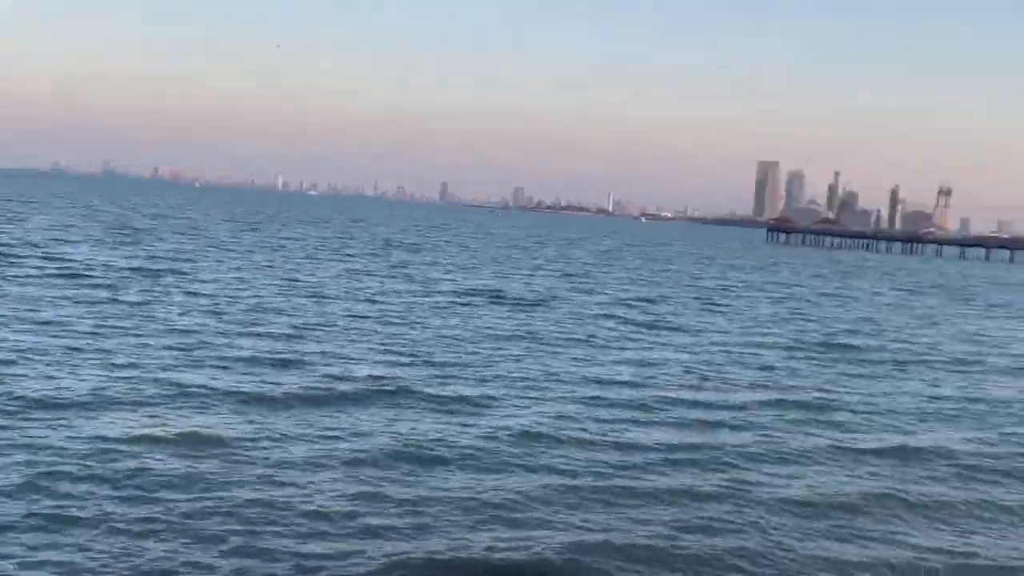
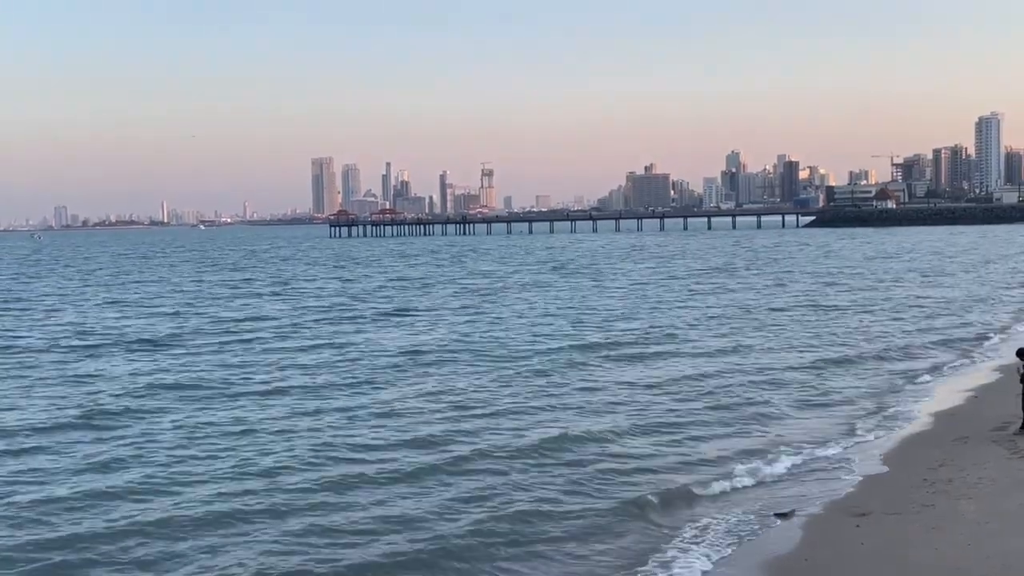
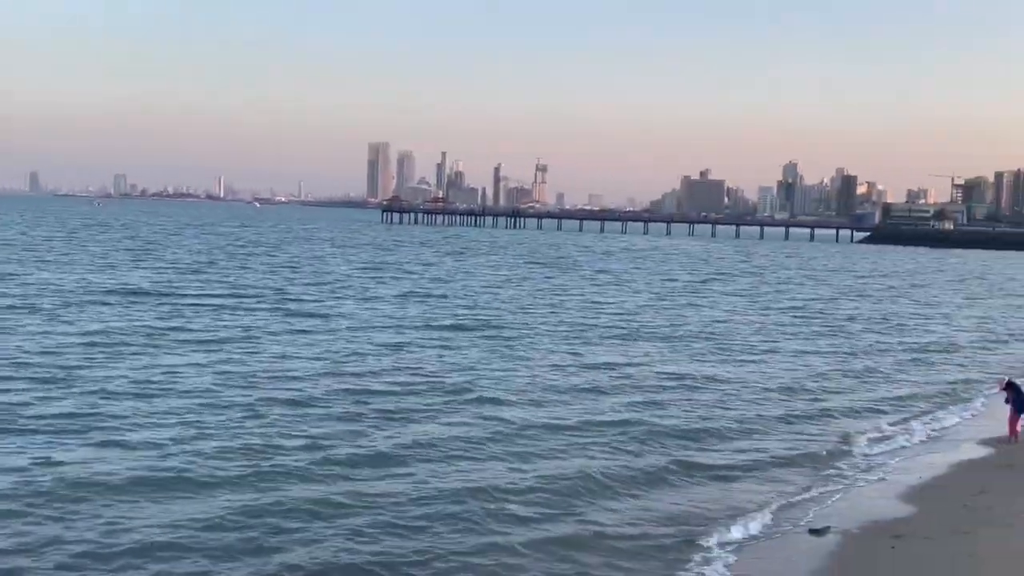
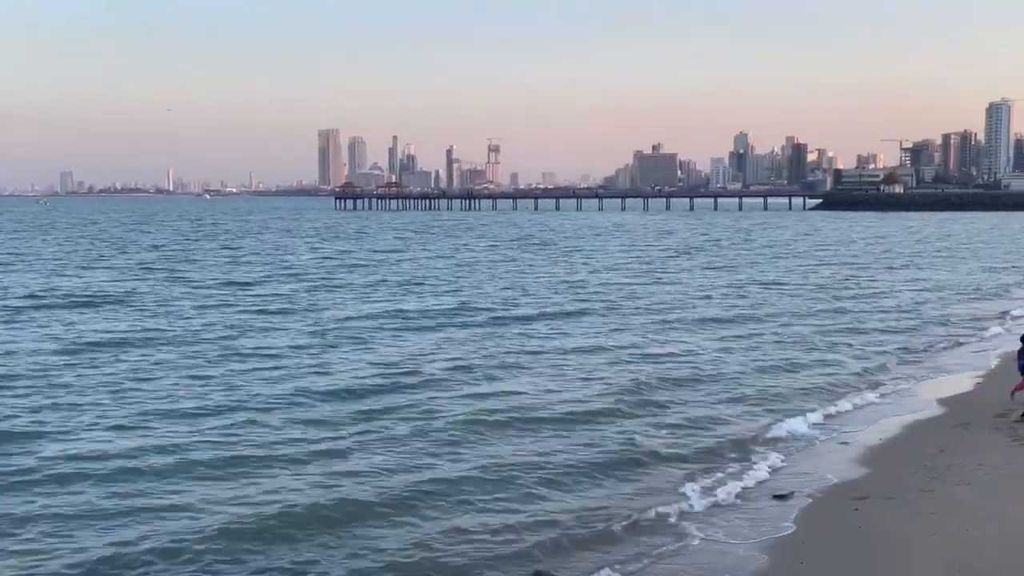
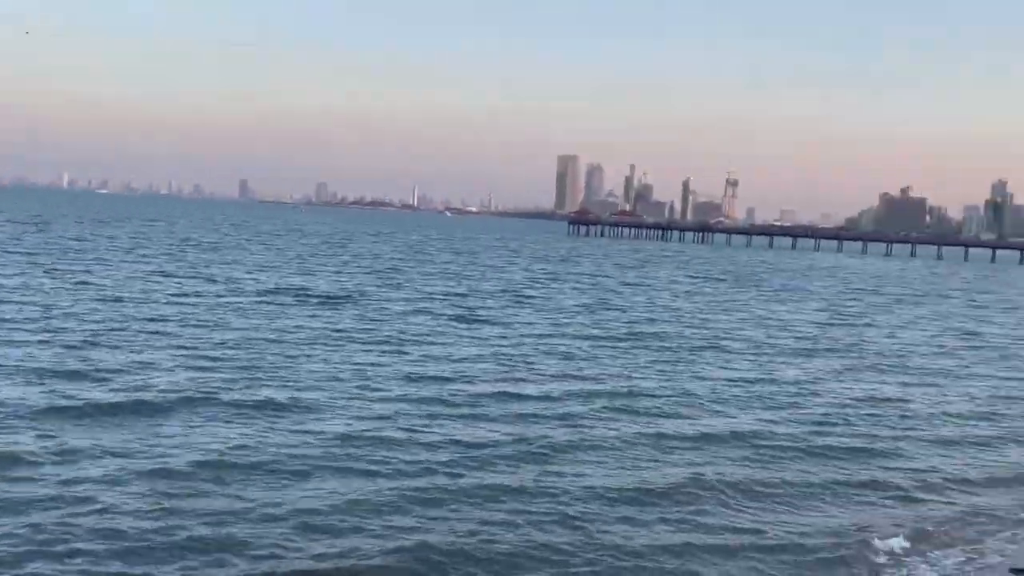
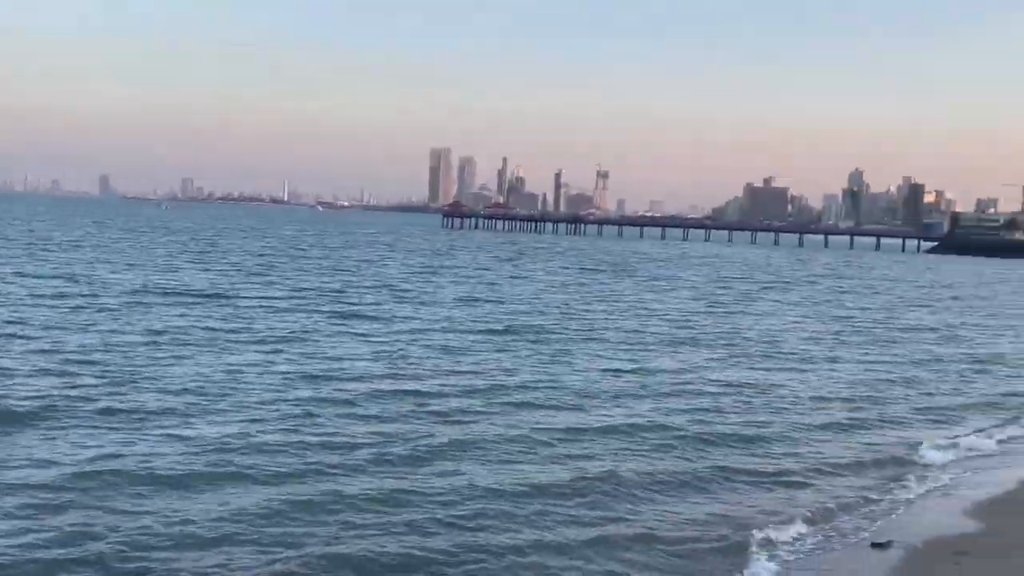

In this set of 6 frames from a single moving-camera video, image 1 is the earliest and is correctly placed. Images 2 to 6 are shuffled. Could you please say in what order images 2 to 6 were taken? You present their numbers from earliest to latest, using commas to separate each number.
5, 6, 3, 4, 2
